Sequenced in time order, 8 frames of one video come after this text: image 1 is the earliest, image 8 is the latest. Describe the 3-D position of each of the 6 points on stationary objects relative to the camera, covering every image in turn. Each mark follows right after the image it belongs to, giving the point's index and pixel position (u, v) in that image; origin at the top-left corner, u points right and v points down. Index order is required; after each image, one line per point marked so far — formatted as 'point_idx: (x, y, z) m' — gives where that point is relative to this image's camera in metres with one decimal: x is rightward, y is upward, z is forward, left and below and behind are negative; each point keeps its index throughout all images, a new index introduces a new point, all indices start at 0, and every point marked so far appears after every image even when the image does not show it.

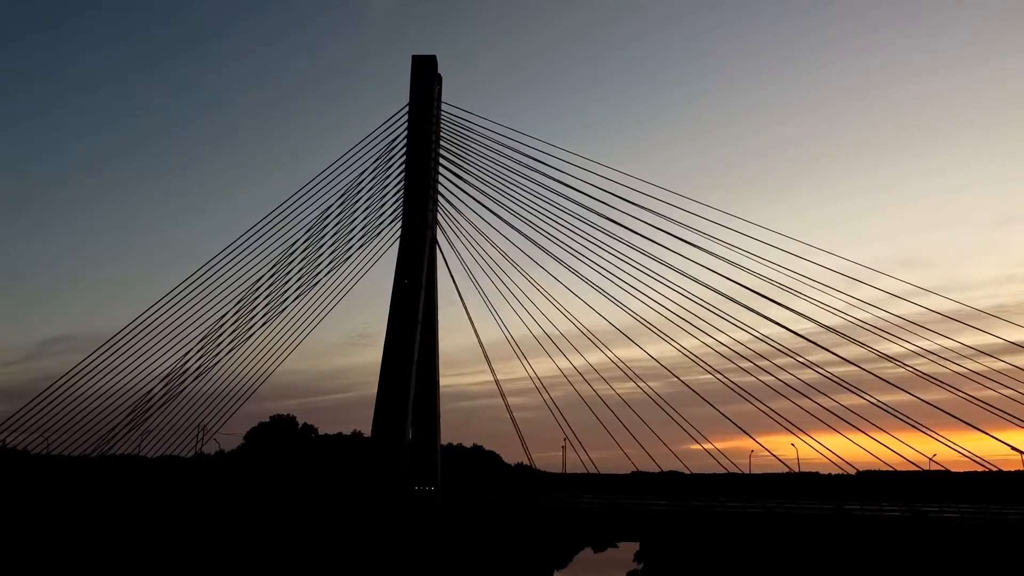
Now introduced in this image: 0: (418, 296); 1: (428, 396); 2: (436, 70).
0: (-3.4, -0.2, +14.1) m
1: (-3.3, -4.1, +15.8) m
2: (-3.0, +8.6, +15.8) m
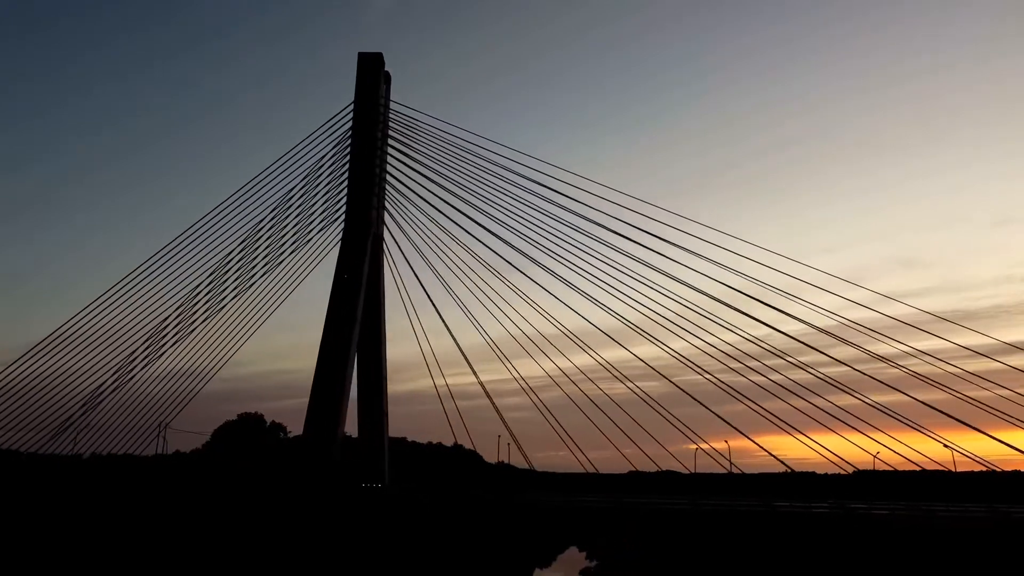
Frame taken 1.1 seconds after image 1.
0: (-5.5, -0.1, +14.2) m
1: (-5.4, -4.1, +15.8) m
2: (-5.1, +8.7, +15.8) m
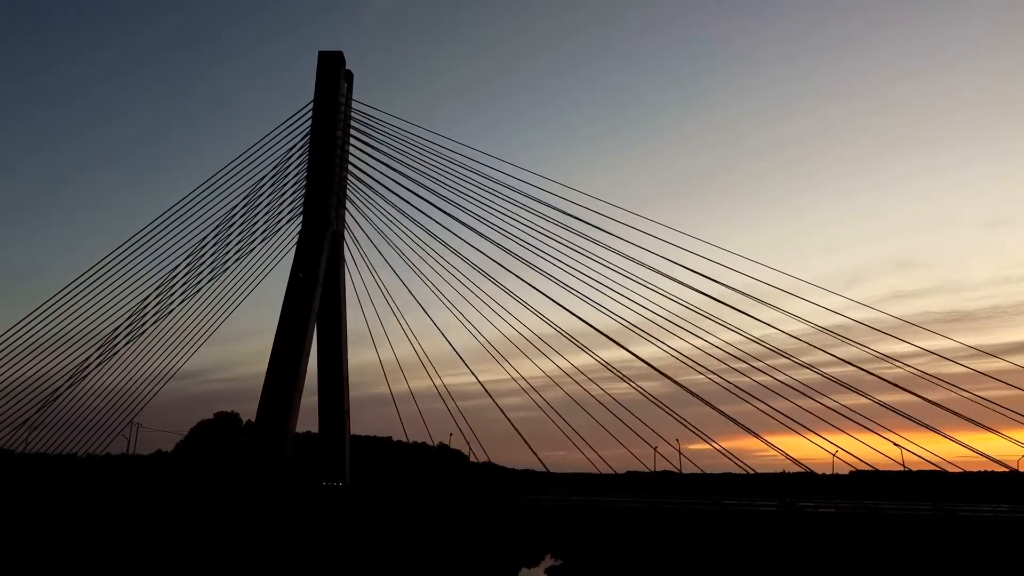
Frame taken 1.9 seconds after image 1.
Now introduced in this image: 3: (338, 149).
0: (-7.0, -0.1, +14.2) m
1: (-7.0, -4.0, +15.8) m
2: (-6.6, +8.7, +15.8) m
3: (-6.8, +5.4, +15.7) m
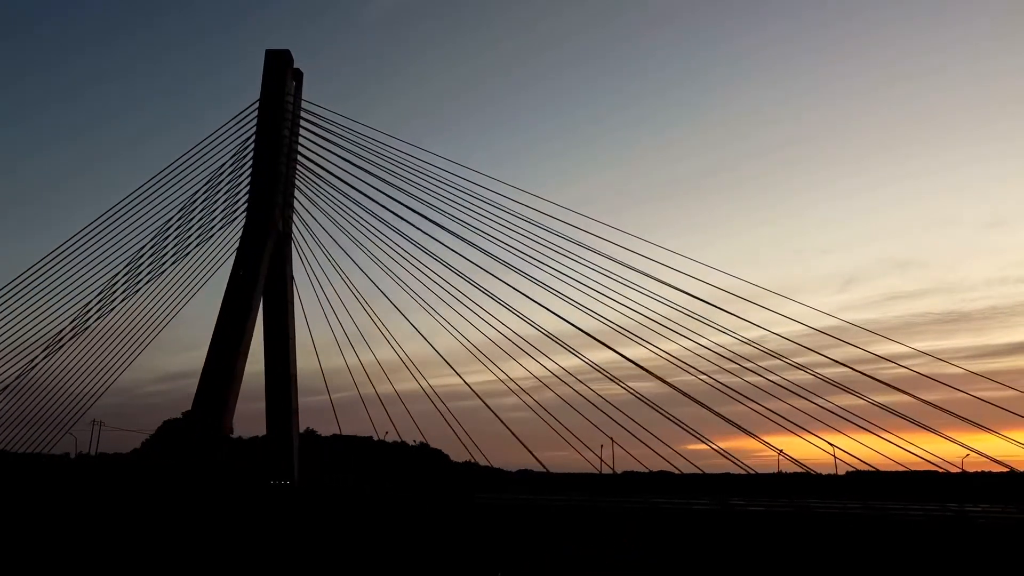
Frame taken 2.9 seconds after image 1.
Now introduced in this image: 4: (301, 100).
0: (-9.1, 0.0, +14.2) m
1: (-9.1, -3.9, +15.8) m
2: (-8.7, +8.8, +15.8) m
3: (-8.9, +5.5, +15.7) m
4: (-8.5, +7.6, +16.2) m
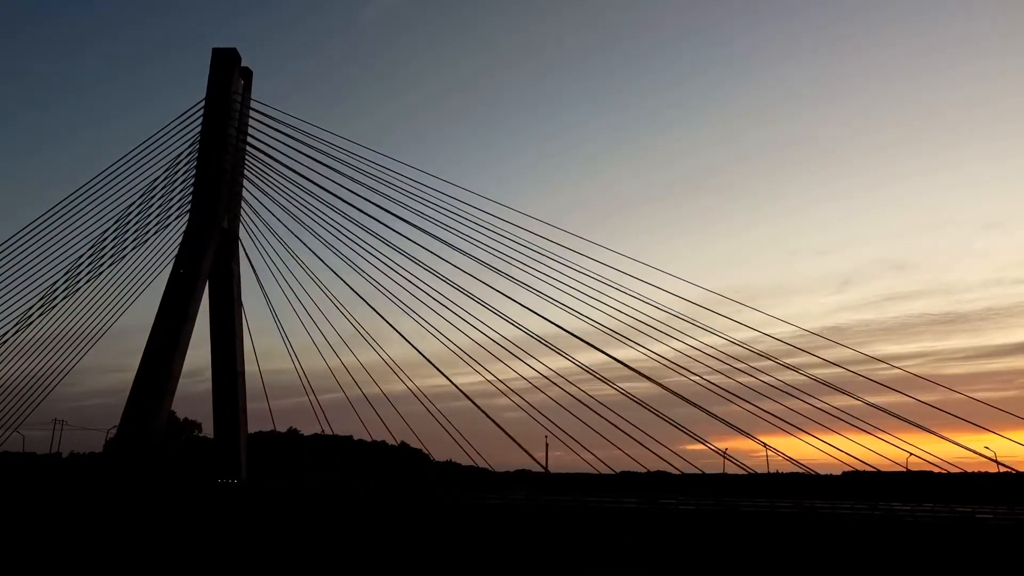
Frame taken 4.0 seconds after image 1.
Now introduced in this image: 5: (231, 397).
0: (-11.2, 0.0, +14.2) m
1: (-11.1, -3.9, +15.8) m
2: (-10.8, +8.8, +15.8) m
3: (-11.0, +5.5, +15.7) m
4: (-10.6, +7.6, +16.2) m
5: (-11.1, -4.3, +15.9) m
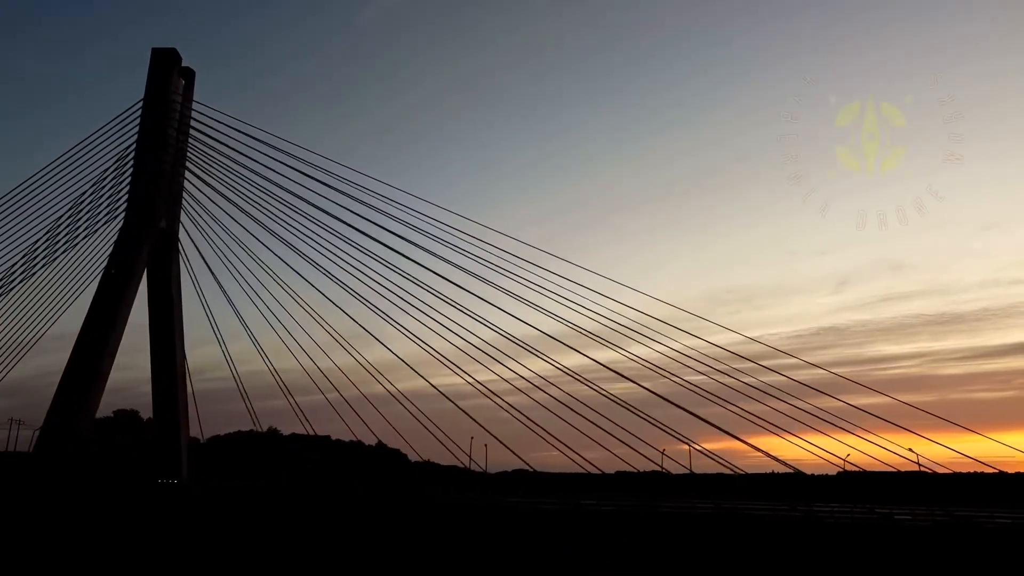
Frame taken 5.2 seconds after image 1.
0: (-13.6, 0.0, +14.2) m
1: (-13.5, -3.9, +15.8) m
2: (-13.1, +8.8, +15.8) m
3: (-13.3, +5.5, +15.7) m
4: (-13.0, +7.6, +16.2) m
5: (-13.5, -4.3, +15.9) m
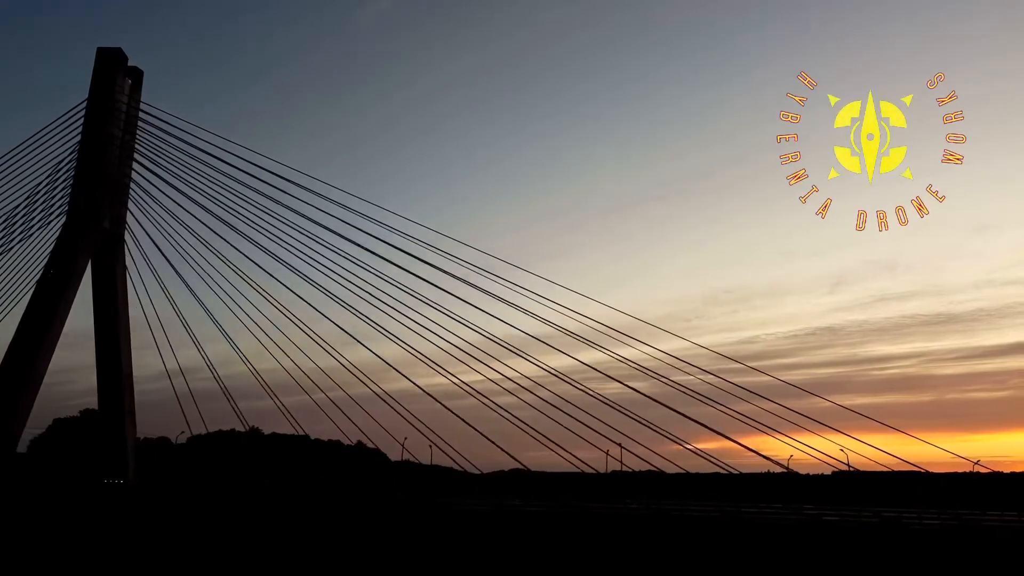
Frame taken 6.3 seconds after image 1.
0: (-15.7, 0.0, +14.1) m
1: (-15.6, -3.9, +15.8) m
2: (-15.2, +8.8, +15.8) m
3: (-15.4, +5.5, +15.7) m
4: (-15.1, +7.6, +16.2) m
5: (-15.6, -4.3, +15.8) m
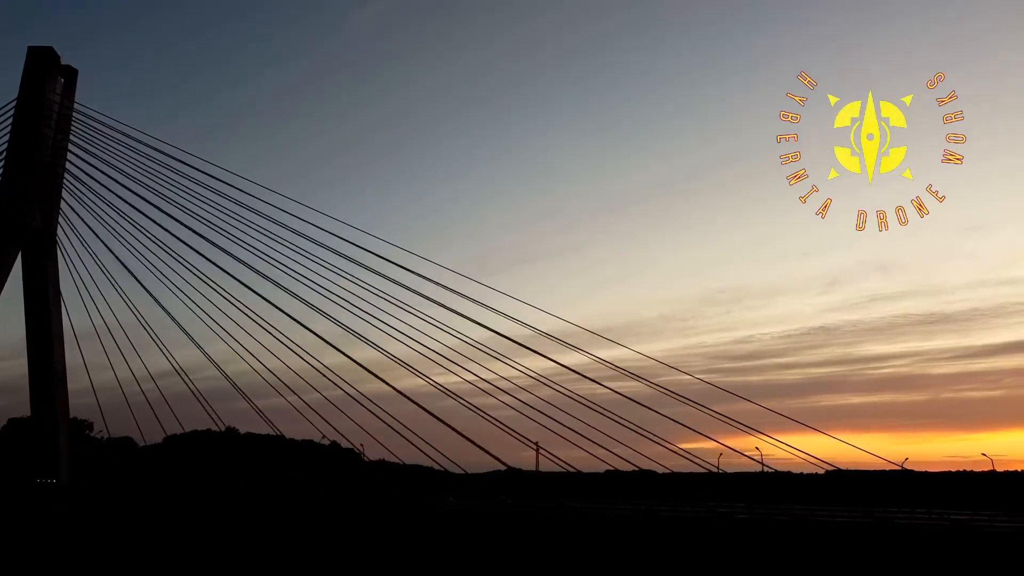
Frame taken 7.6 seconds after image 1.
0: (-18.3, +0.1, +14.1) m
1: (-18.3, -3.9, +15.8) m
2: (-17.9, +8.9, +15.7) m
3: (-18.1, +5.6, +15.6) m
4: (-17.7, +7.6, +16.1) m
5: (-18.3, -4.3, +15.8) m
